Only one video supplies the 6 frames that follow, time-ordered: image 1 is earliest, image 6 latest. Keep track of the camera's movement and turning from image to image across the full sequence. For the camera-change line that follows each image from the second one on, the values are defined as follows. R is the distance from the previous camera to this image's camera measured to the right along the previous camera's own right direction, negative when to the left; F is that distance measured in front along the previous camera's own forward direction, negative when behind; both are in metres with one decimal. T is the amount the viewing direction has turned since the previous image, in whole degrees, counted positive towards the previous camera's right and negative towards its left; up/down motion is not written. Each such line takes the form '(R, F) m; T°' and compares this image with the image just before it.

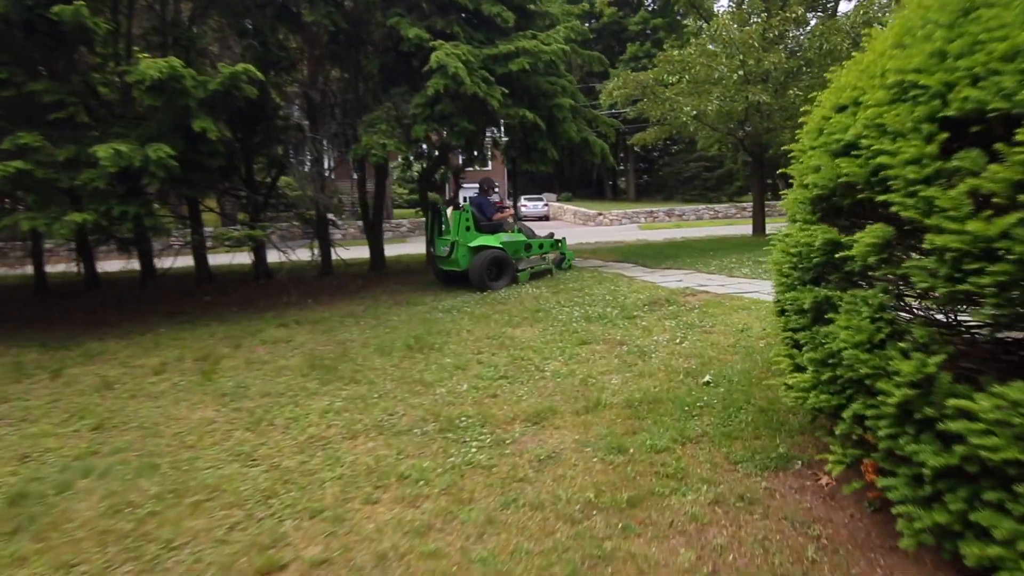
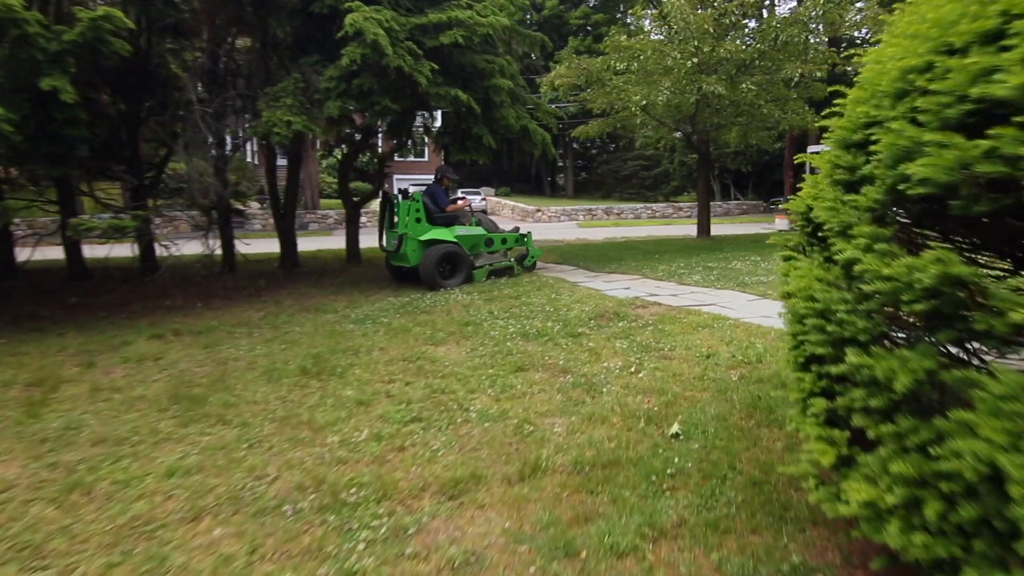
(+0.2, +1.3) m; +6°
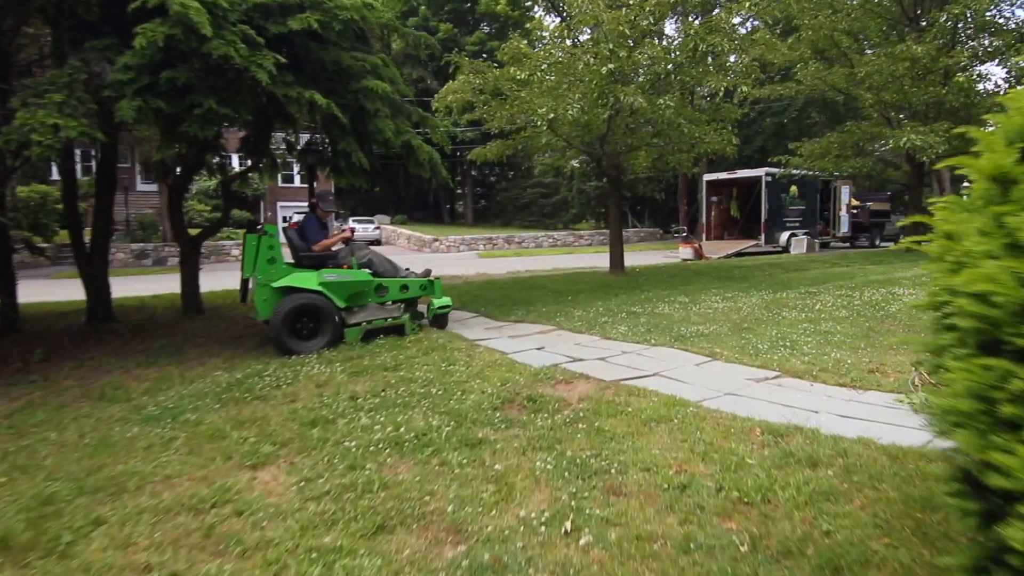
(+0.3, +2.1) m; +9°
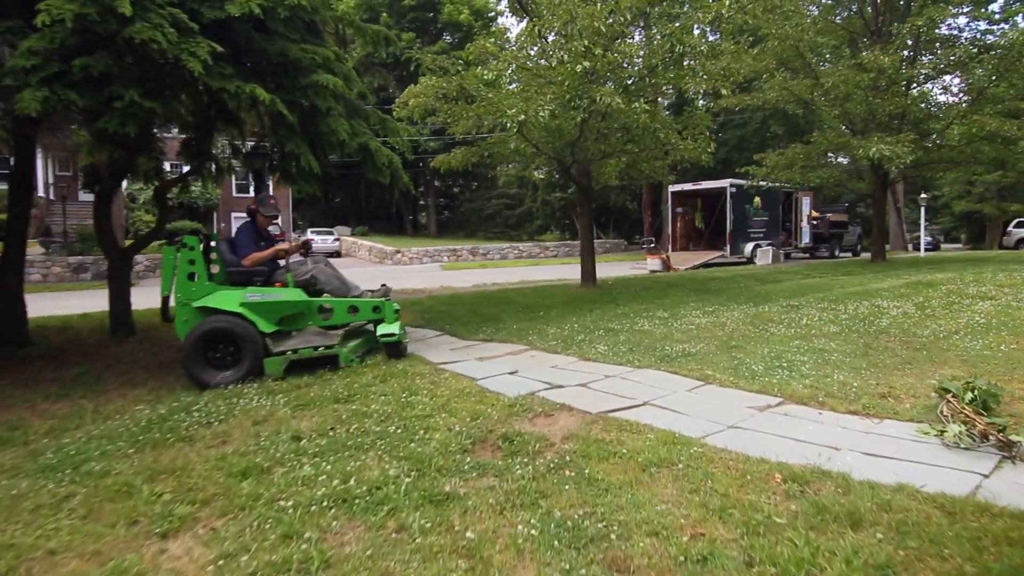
(-0.1, +0.7) m; +3°
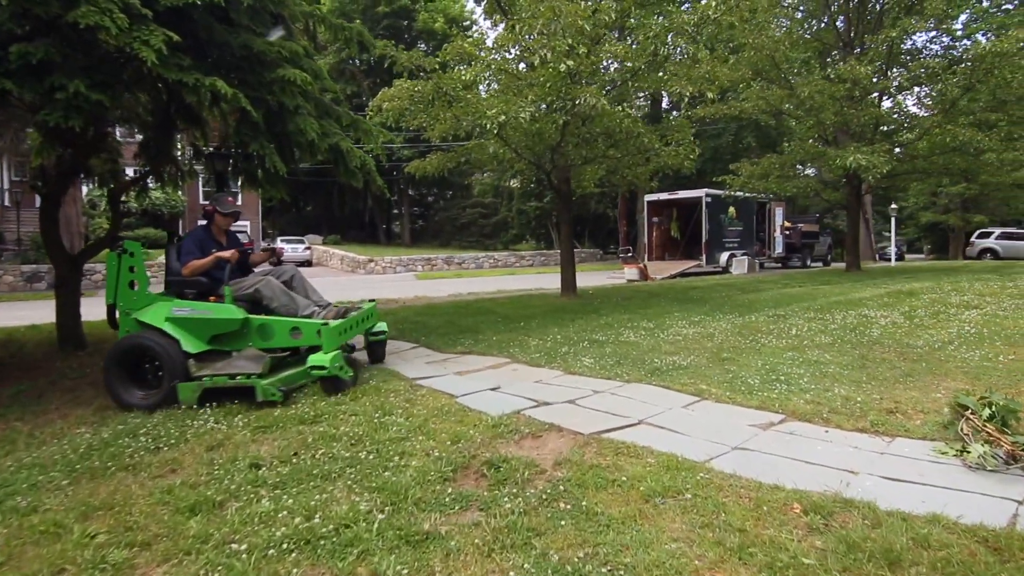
(-0.1, +0.4) m; +2°
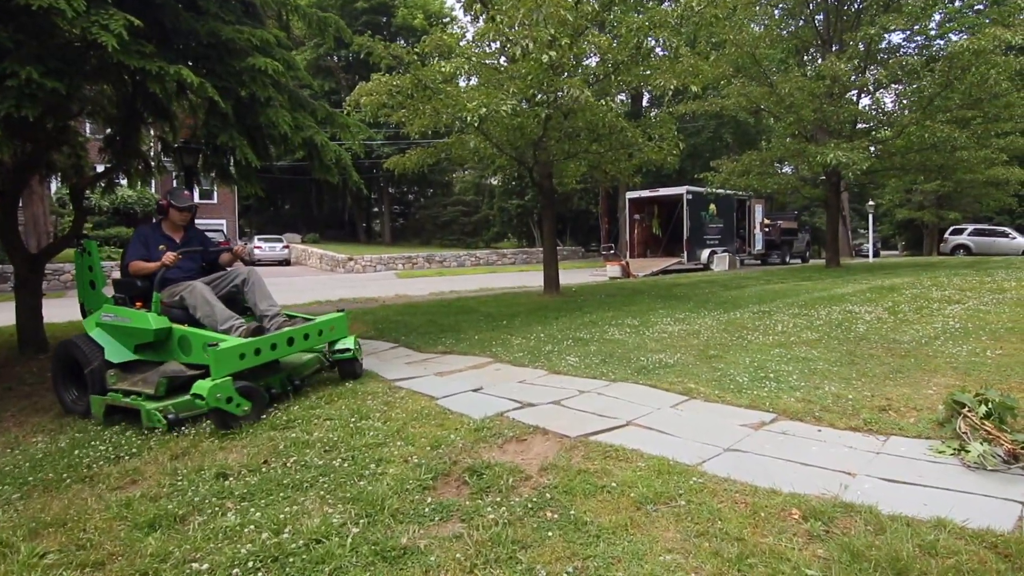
(0.0, +0.2) m; +2°
